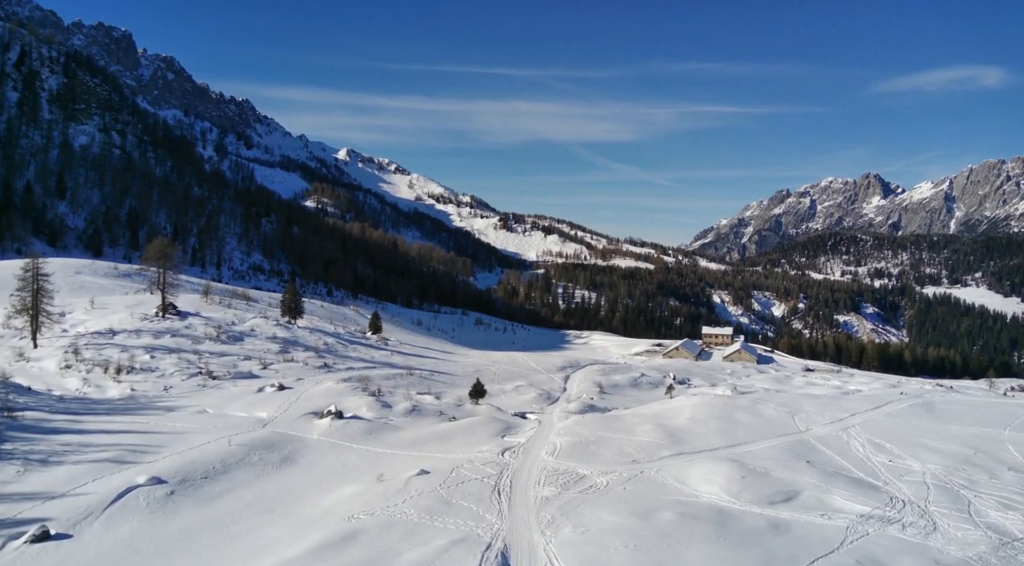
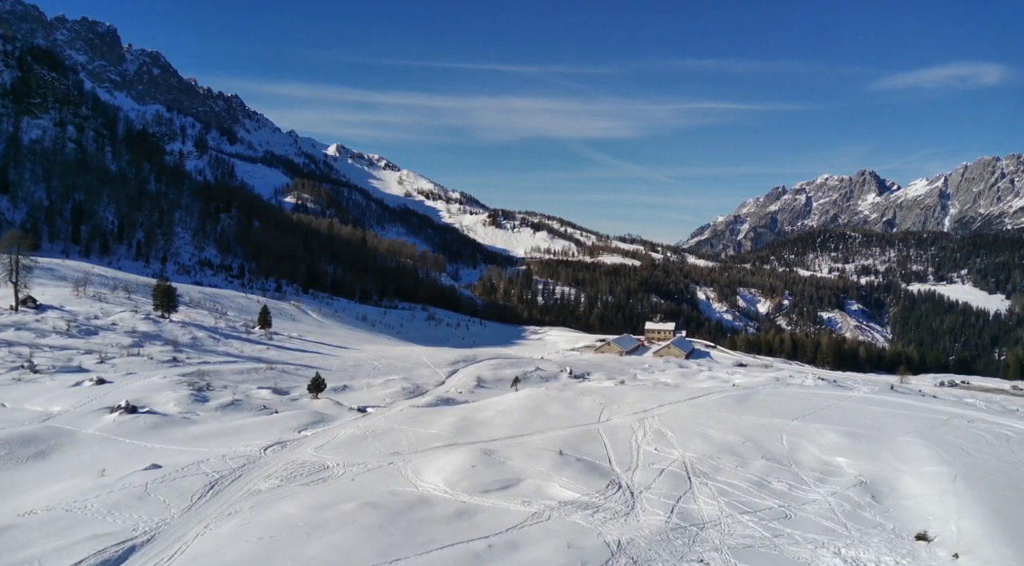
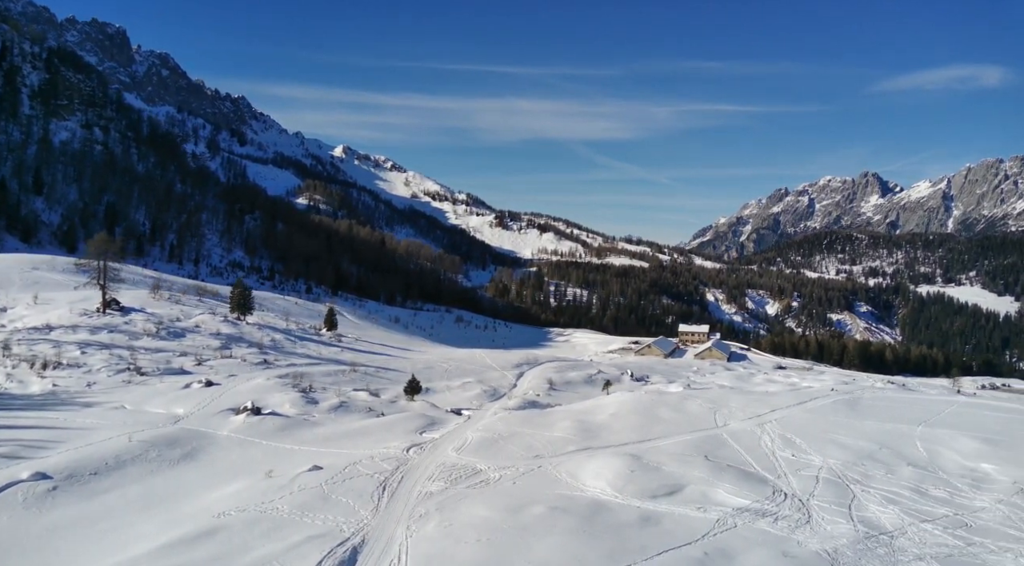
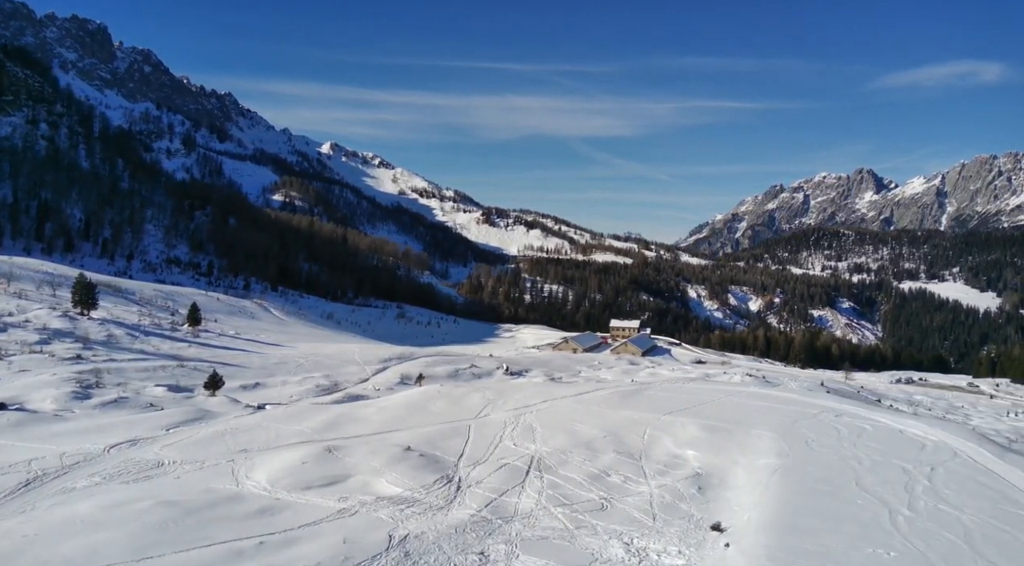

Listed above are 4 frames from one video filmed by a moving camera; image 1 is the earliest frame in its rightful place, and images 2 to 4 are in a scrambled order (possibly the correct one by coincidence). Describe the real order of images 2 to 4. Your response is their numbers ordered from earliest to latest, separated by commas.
3, 2, 4
